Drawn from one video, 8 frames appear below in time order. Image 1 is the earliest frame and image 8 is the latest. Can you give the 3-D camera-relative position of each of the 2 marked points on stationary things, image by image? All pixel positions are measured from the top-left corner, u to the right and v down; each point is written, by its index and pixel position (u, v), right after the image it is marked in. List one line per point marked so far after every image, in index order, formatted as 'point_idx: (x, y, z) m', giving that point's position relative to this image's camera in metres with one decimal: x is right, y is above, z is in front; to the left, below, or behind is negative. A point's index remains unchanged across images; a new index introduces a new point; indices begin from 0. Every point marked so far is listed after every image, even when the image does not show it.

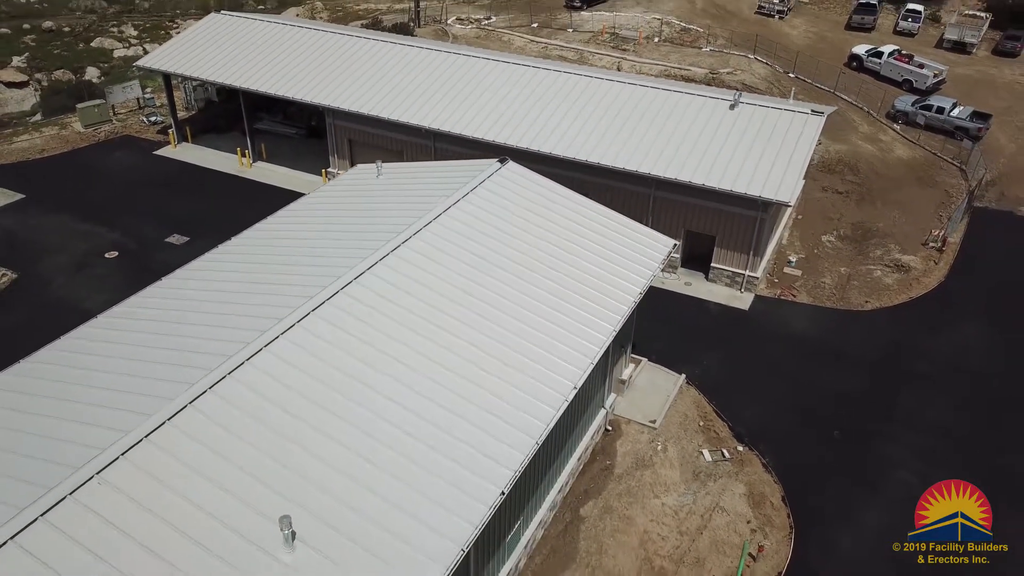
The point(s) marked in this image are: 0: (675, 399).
0: (+3.9, -2.7, +19.0) m
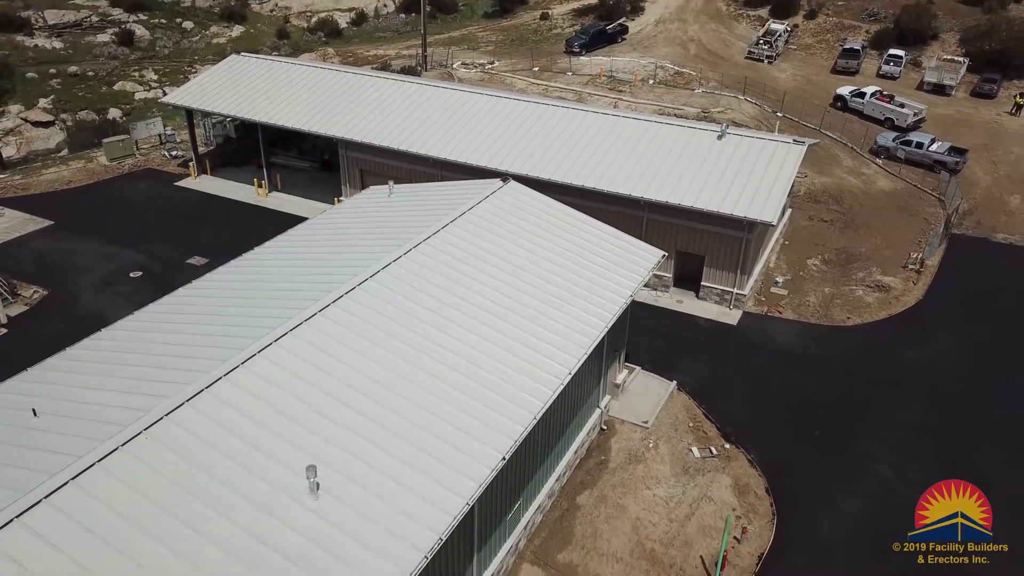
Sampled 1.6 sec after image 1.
0: (+4.0, -2.9, +20.2) m
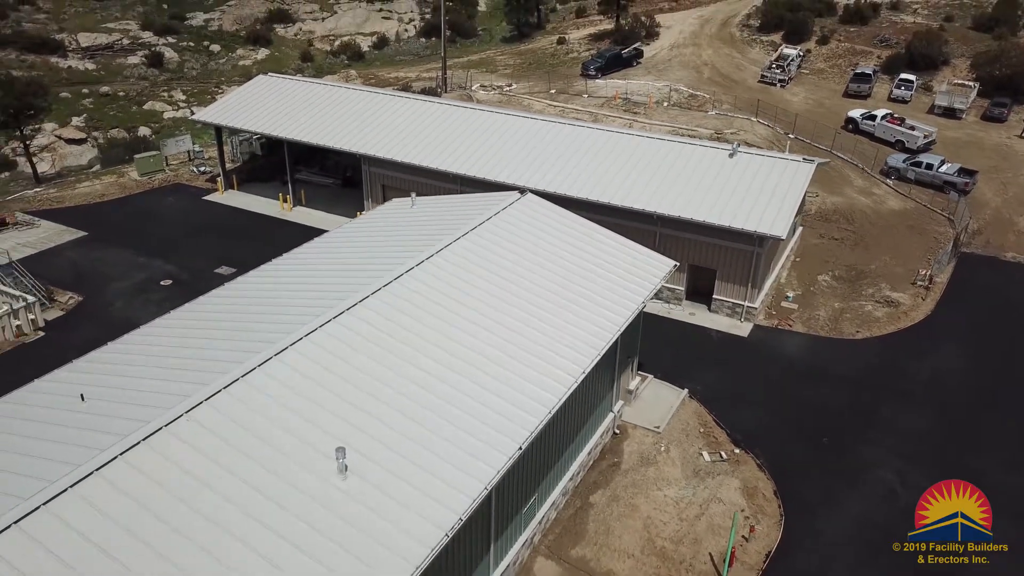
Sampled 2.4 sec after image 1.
0: (+4.4, -3.2, +20.8) m
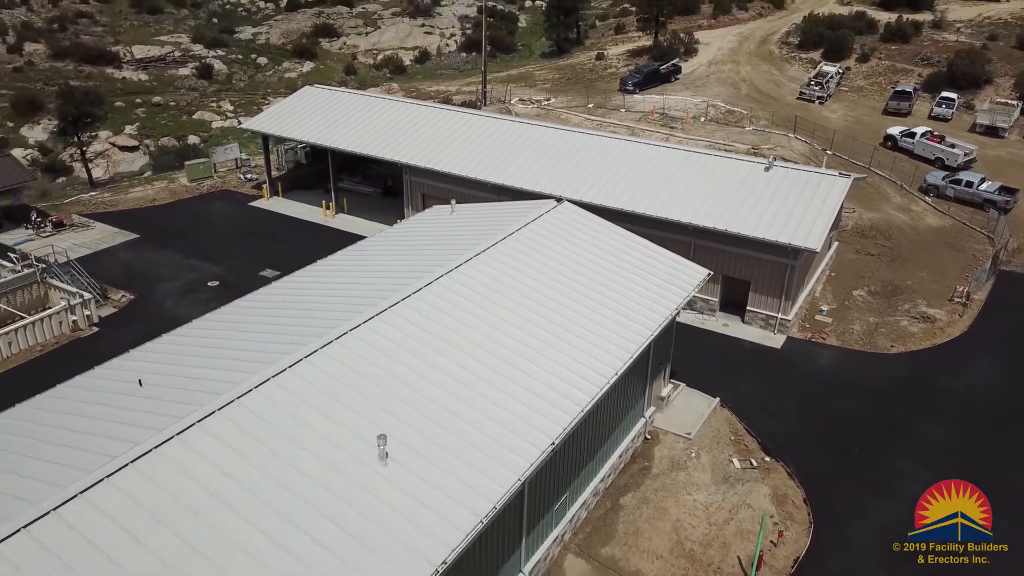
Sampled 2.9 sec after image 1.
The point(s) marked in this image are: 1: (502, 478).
0: (+5.3, -3.4, +21.1) m
1: (-0.2, -3.3, +13.6) m
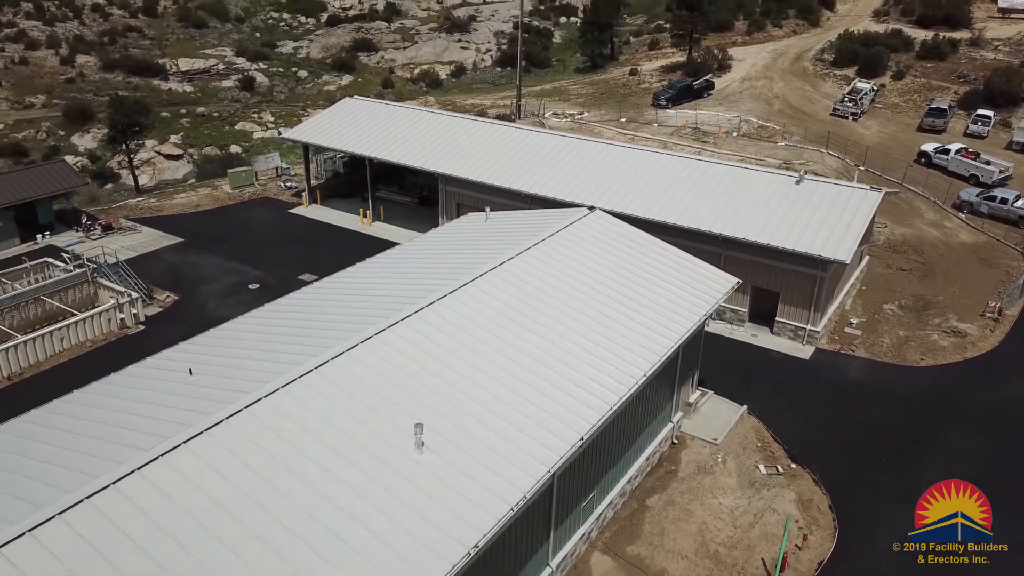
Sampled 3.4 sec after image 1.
0: (+6.1, -3.7, +21.4) m
1: (+0.4, -3.2, +14.1) m
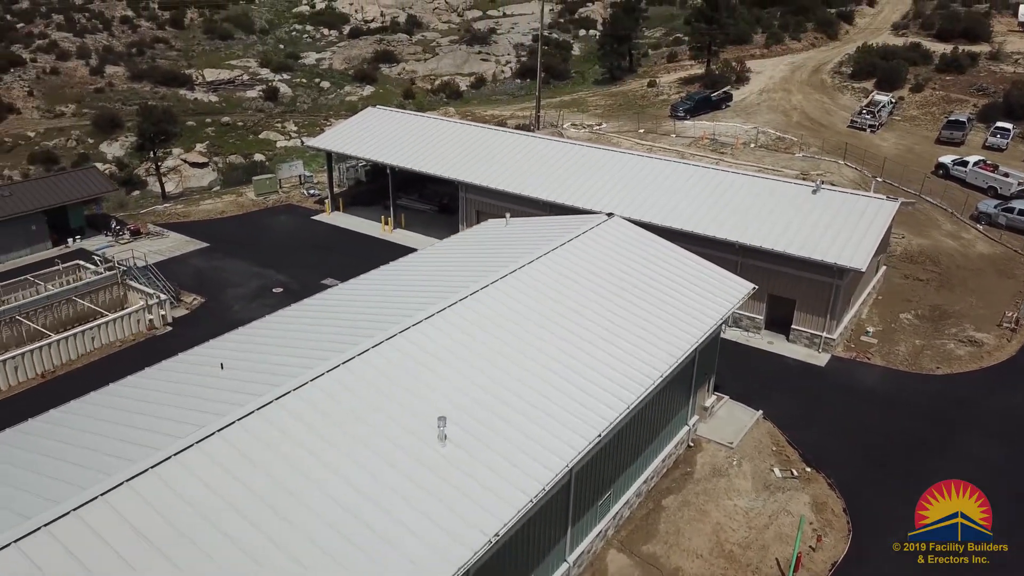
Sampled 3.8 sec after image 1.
0: (+6.6, -3.8, +21.6) m
1: (+0.7, -3.2, +14.5) m
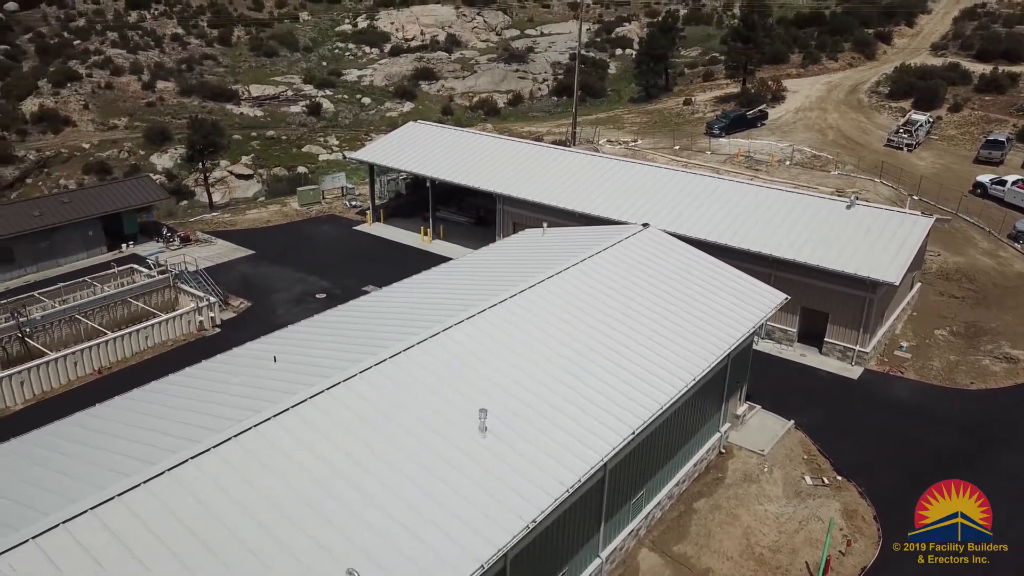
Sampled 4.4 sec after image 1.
0: (+7.5, -4.1, +21.9) m
1: (+1.4, -3.3, +15.1) m
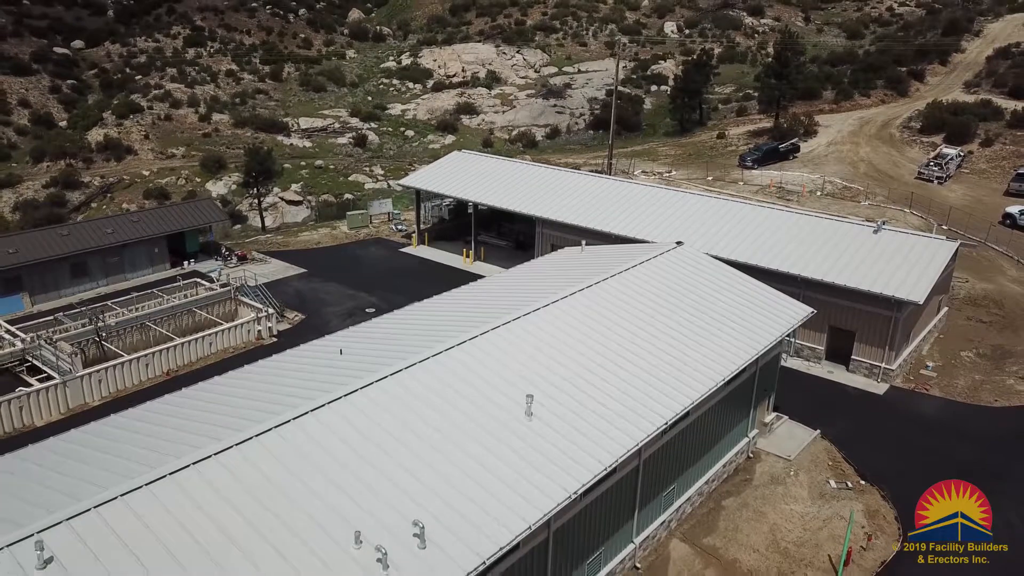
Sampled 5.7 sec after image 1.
0: (+8.7, -4.6, +23.0) m
1: (+2.3, -3.3, +16.4) m
